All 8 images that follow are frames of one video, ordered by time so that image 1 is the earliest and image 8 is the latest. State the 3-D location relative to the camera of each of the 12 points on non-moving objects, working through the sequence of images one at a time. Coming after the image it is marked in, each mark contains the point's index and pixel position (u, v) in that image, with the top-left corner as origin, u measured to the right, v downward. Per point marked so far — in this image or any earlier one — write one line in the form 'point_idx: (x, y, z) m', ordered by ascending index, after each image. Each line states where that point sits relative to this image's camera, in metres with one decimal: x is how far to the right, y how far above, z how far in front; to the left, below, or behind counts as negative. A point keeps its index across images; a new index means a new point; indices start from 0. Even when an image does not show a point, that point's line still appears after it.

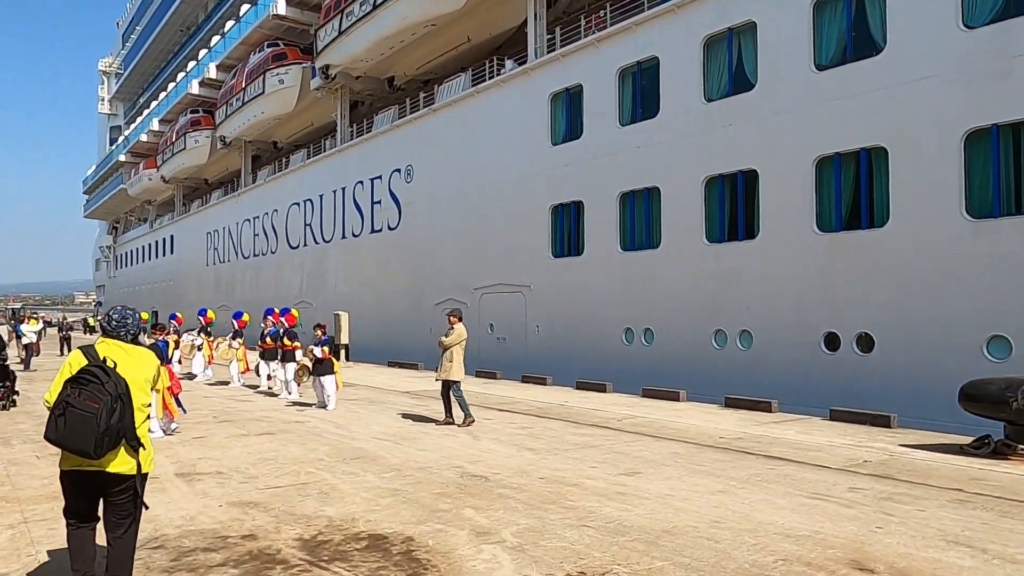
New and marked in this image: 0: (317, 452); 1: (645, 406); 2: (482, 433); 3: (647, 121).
0: (-1.8, -1.6, +7.1) m
1: (+1.9, -1.7, +10.5) m
2: (-0.3, -1.6, +8.3) m
3: (+2.4, +3.0, +14.0) m
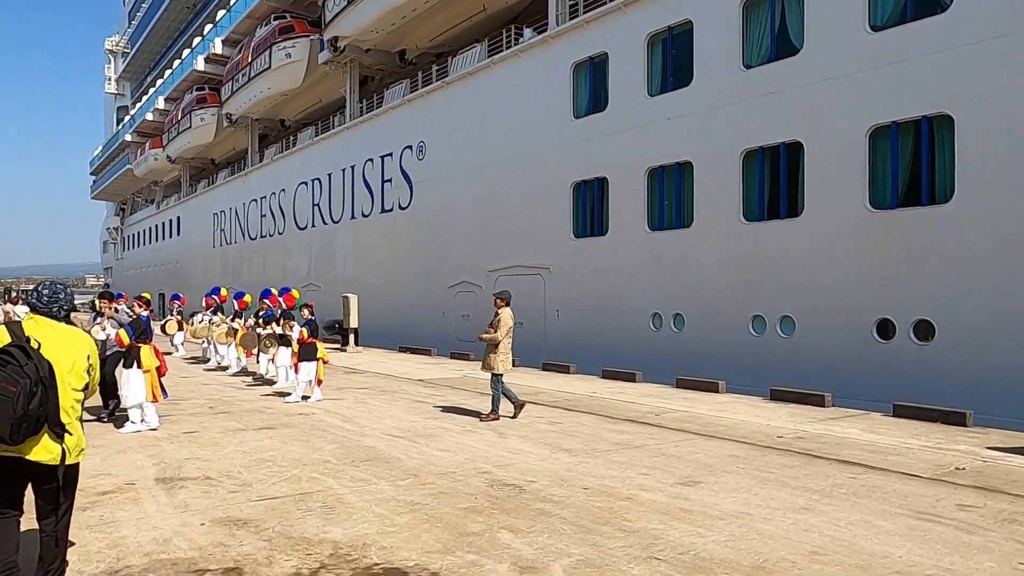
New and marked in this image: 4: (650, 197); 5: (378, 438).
0: (-1.6, -1.4, +6.2) m
1: (+2.2, -1.4, +9.5) m
2: (0.0, -1.4, +7.4) m
3: (+2.8, +3.3, +13.0) m
4: (+2.3, +1.6, +13.3) m
5: (-1.2, -1.4, +6.9) m
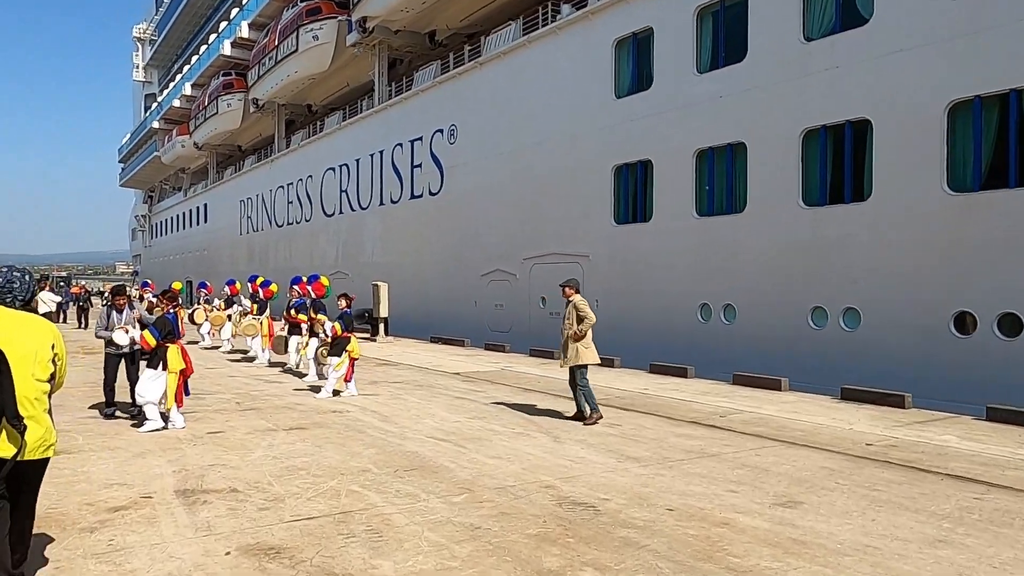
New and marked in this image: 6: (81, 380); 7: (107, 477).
0: (-1.1, -1.3, +5.5) m
1: (+2.7, -1.3, +8.7) m
2: (+0.5, -1.3, +6.7) m
3: (+3.5, +3.5, +12.1) m
4: (+3.0, +1.8, +12.5) m
5: (-0.7, -1.3, +6.2) m
6: (-5.9, -1.3, +10.3) m
7: (-2.7, -1.2, +5.0) m
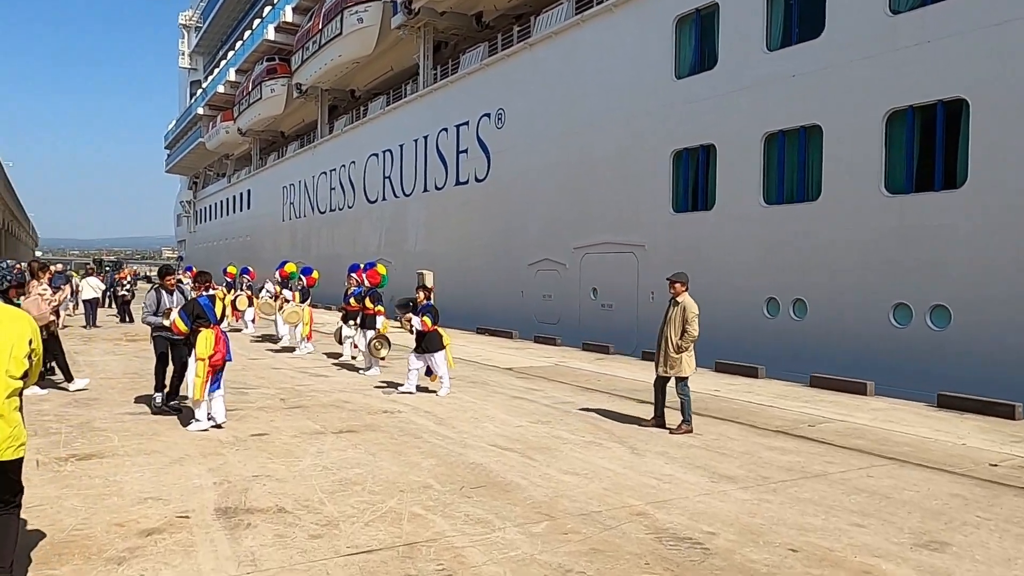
0: (-0.6, -1.2, +4.9) m
1: (+3.4, -1.2, +7.9) m
2: (+1.0, -1.2, +6.0) m
3: (+4.3, +3.6, +11.2) m
4: (+3.9, +1.9, +11.6) m
5: (-0.2, -1.2, +5.6) m
6: (-5.1, -1.1, +10.0) m
7: (-2.2, -1.2, +4.5) m
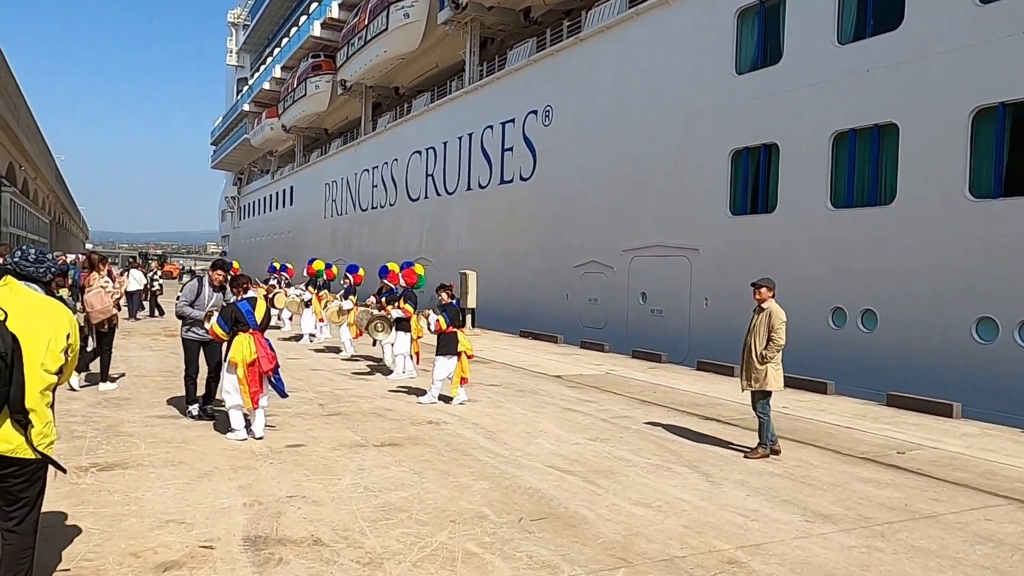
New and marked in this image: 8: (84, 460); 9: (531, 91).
0: (-0.2, -1.2, +4.4) m
1: (+3.9, -1.4, +7.2) m
2: (+1.4, -1.3, +5.4) m
3: (+5.1, +3.5, +10.4) m
4: (+4.6, +1.7, +10.9) m
5: (+0.2, -1.2, +5.0) m
6: (-4.5, -1.0, +9.6) m
7: (-1.8, -1.2, +4.0) m
8: (-2.8, -1.1, +4.9) m
9: (+0.5, +5.0, +19.5) m
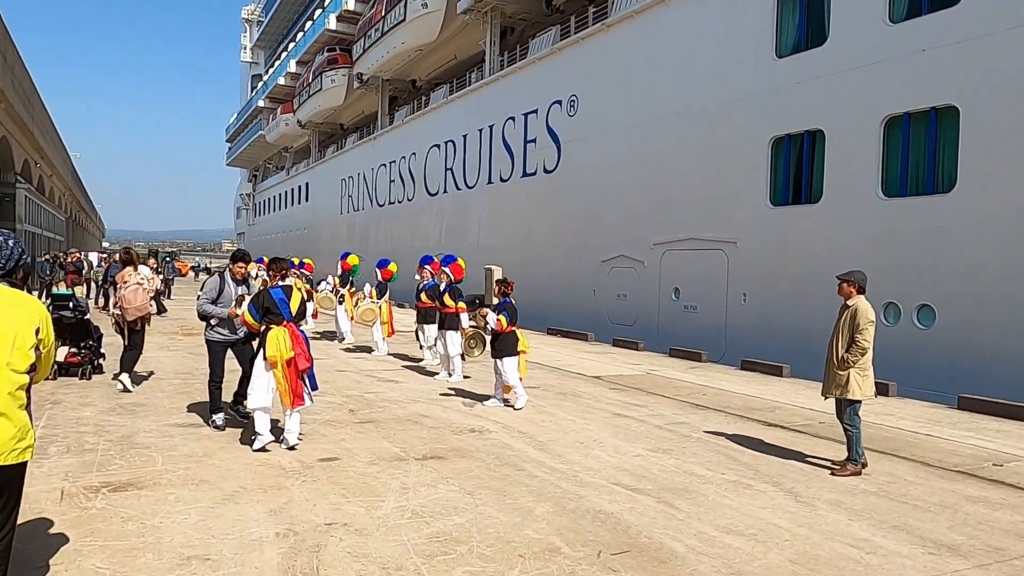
0: (+0.1, -1.2, +3.8) m
1: (+4.3, -1.3, +6.5) m
2: (+1.8, -1.3, +4.7) m
3: (+5.6, +3.6, +9.7) m
4: (+5.1, +1.8, +10.2) m
5: (+0.6, -1.2, +4.4) m
6: (-4.0, -1.0, +9.1) m
7: (-1.5, -1.1, +3.4) m
8: (-2.4, -1.1, +4.4) m
9: (+1.1, +5.2, +18.8) m
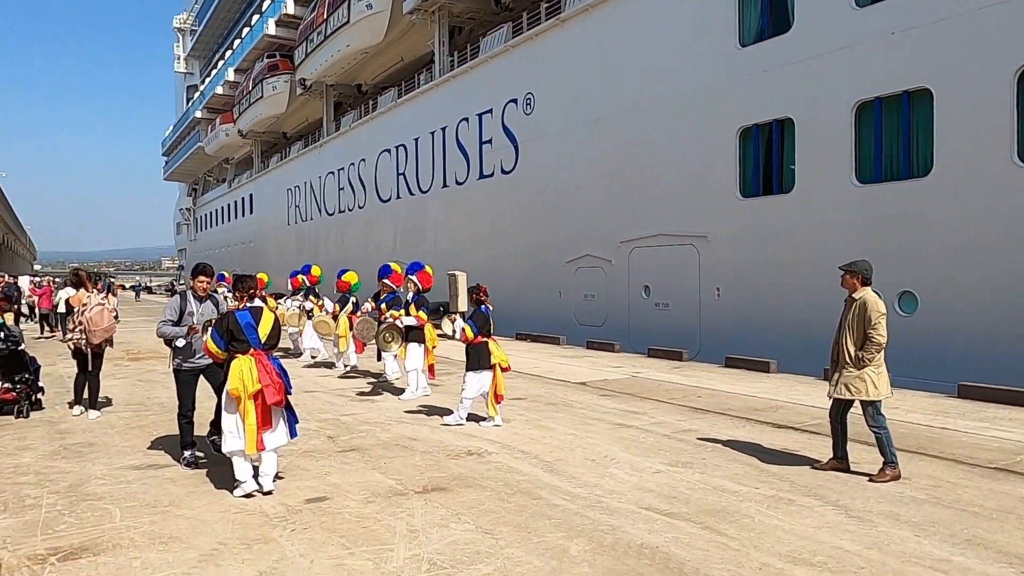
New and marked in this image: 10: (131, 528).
0: (+0.3, -1.2, +3.2) m
1: (+4.3, -1.2, +6.2) m
2: (+1.9, -1.2, +4.3) m
3: (+5.1, +3.7, +9.5) m
4: (+4.7, +2.0, +10.0) m
5: (+0.7, -1.2, +3.9) m
6: (-4.2, -1.2, +8.3) m
7: (-1.3, -1.2, +2.8) m
8: (-2.3, -1.2, +3.7) m
9: (0.0, +5.1, +18.3) m
10: (-2.0, -1.2, +3.9) m
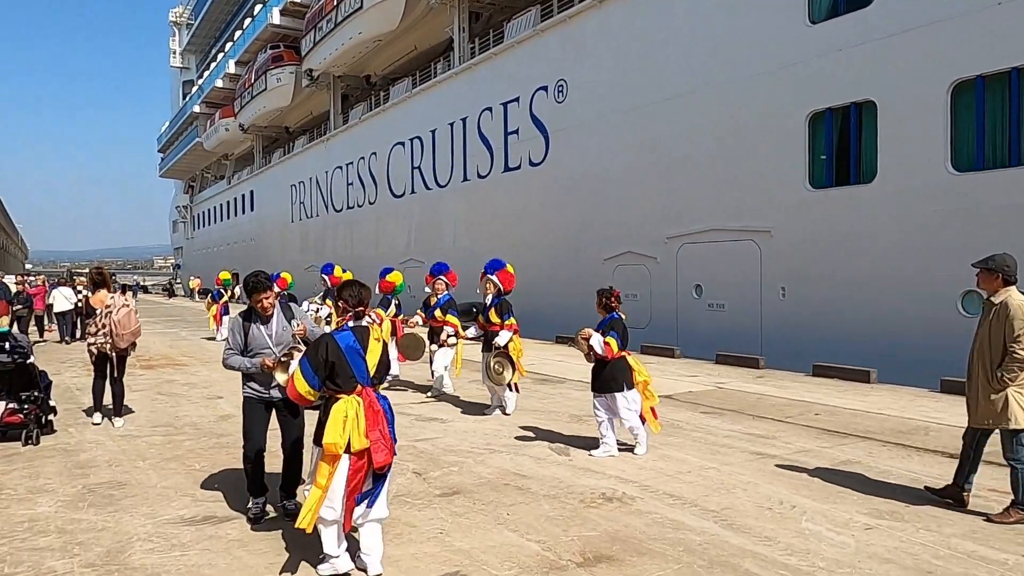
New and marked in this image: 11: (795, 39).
0: (+1.2, -1.2, +2.1) m
1: (+5.1, -1.2, +5.1) m
2: (+2.8, -1.2, +3.2) m
3: (+5.9, +3.7, +8.4) m
4: (+5.5, +2.0, +8.9) m
5: (+1.5, -1.2, +2.8) m
6: (-3.4, -1.2, +7.1) m
7: (-0.4, -1.2, +1.6) m
8: (-1.4, -1.2, +2.5) m
9: (+0.7, +5.1, +17.2) m
10: (-1.1, -1.2, +2.7) m
11: (+4.6, +3.5, +10.7) m
